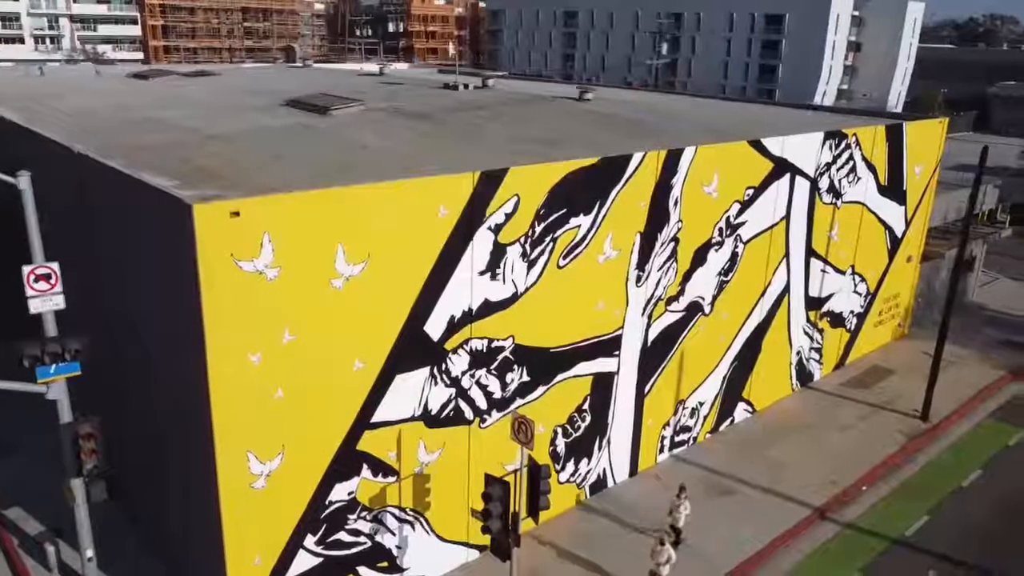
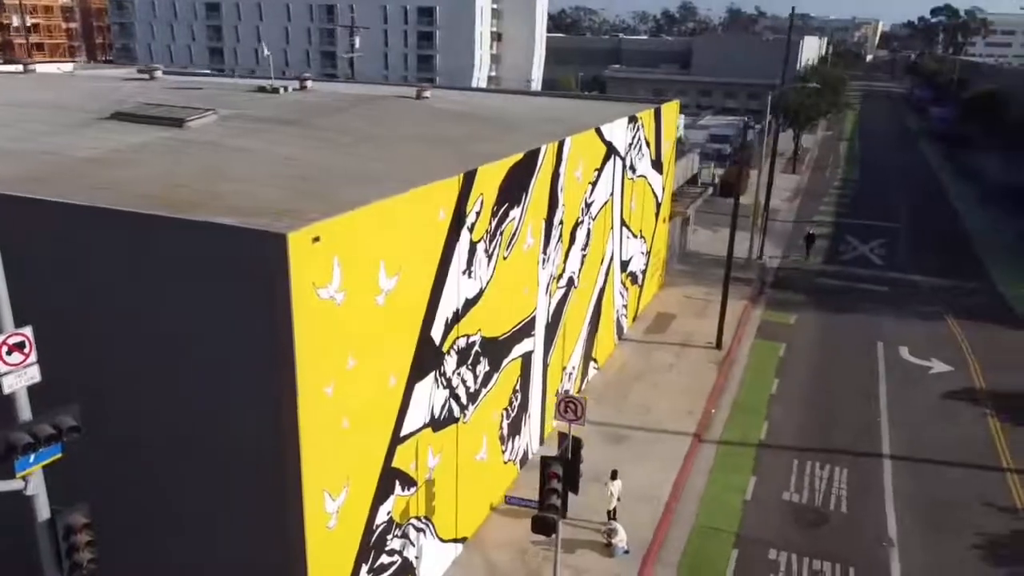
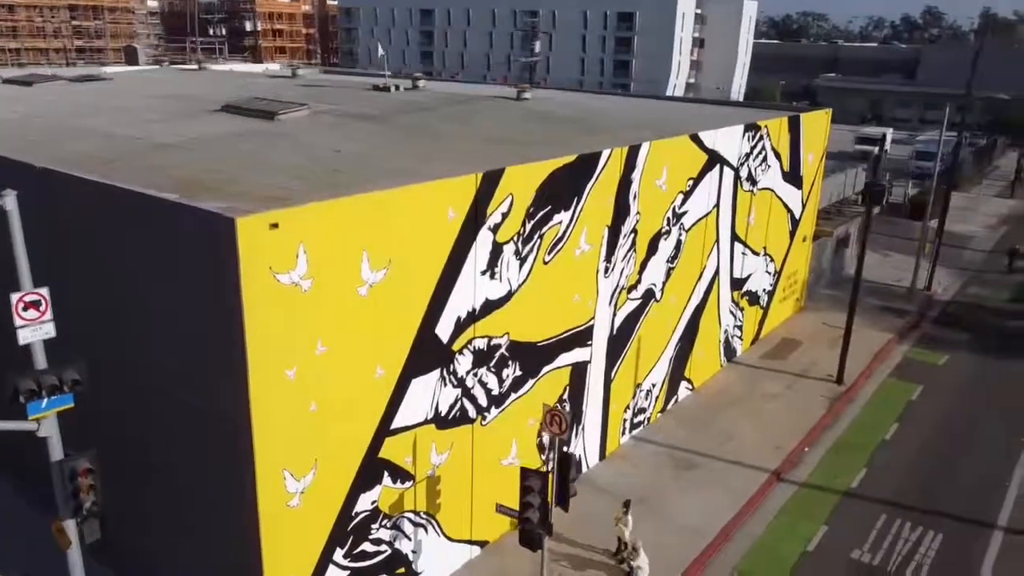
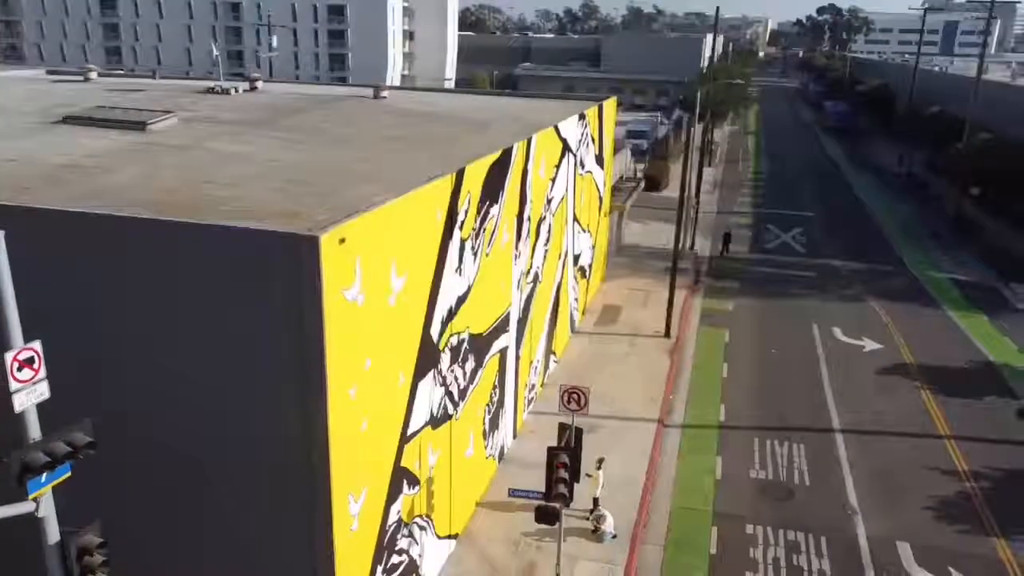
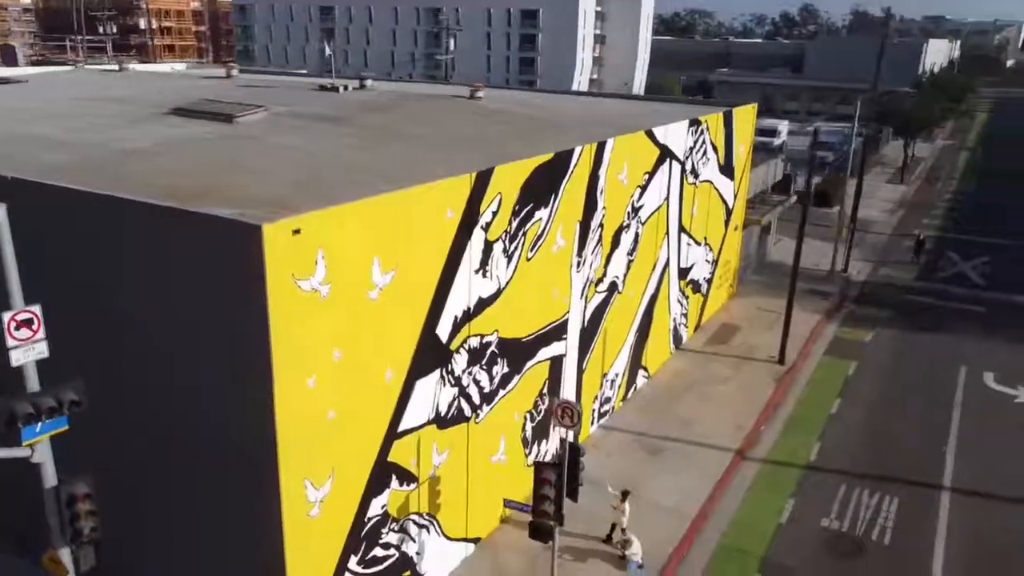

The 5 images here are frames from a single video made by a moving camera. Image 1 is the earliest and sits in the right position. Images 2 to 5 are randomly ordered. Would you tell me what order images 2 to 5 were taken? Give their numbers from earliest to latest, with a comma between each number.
3, 5, 2, 4
